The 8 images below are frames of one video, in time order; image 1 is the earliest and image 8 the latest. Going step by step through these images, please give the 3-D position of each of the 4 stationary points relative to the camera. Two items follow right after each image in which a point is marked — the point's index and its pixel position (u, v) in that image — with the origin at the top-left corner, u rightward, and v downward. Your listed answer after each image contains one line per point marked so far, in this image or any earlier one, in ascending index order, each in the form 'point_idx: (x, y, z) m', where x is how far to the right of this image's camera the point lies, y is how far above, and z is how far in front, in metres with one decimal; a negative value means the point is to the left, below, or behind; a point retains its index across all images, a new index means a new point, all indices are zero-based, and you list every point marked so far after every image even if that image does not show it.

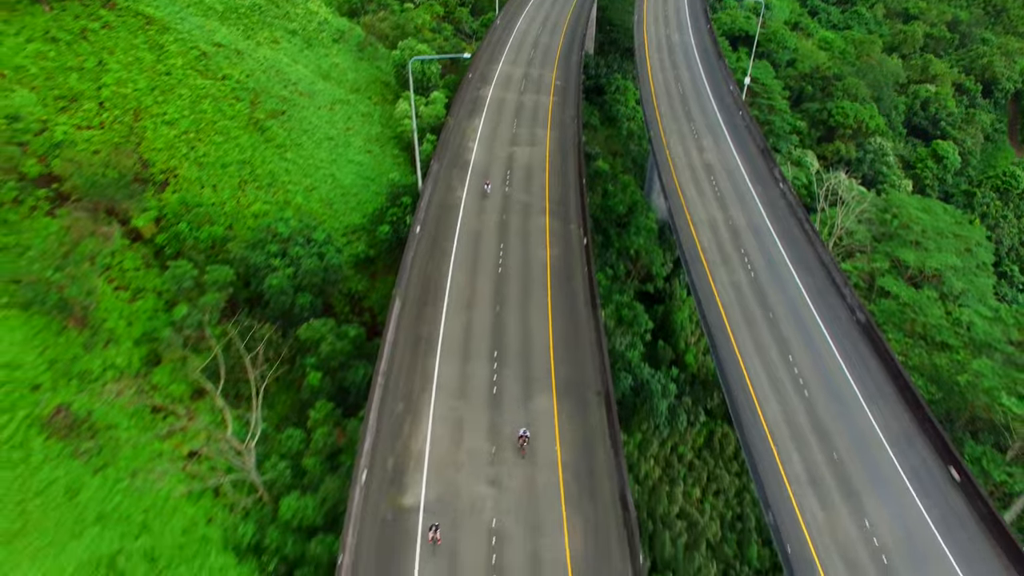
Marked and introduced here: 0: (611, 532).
0: (+2.6, -6.2, +19.3) m
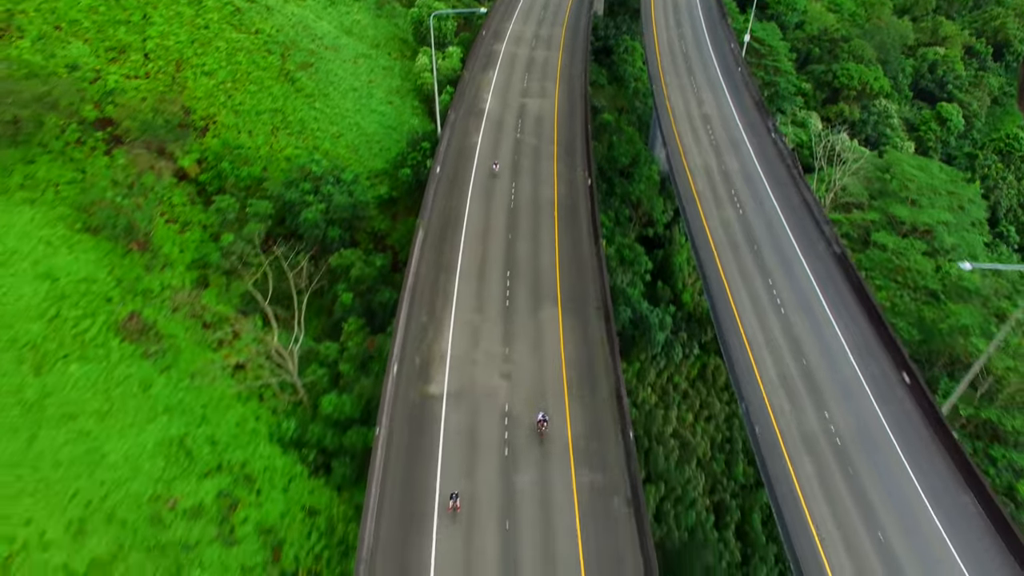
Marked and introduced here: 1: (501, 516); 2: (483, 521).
0: (+2.8, -3.8, +22.7) m
1: (-0.3, -5.8, +20.2) m
2: (-0.7, -5.9, +20.1) m
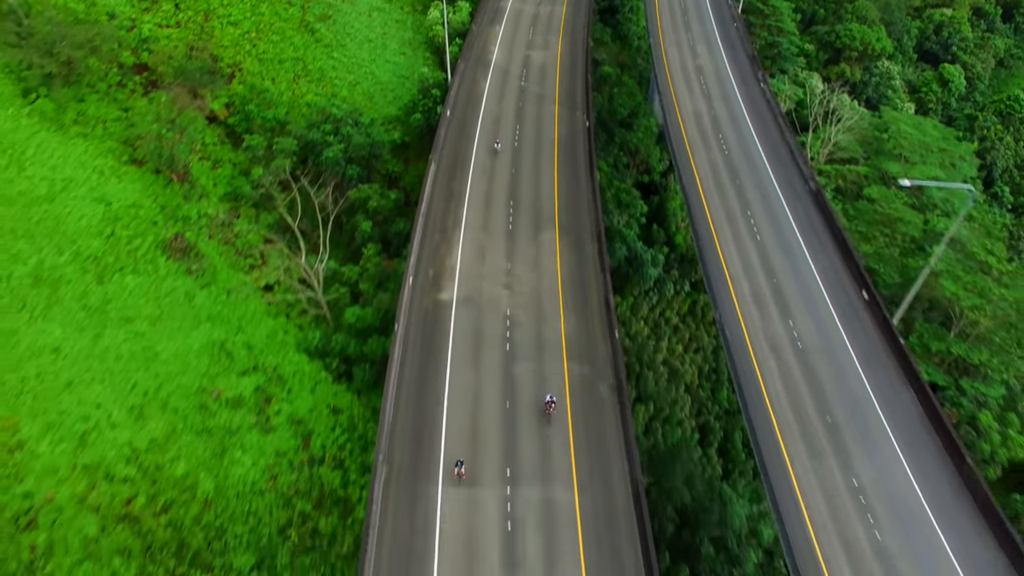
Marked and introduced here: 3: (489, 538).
0: (+2.9, -1.2, +25.9) m
1: (-0.3, -3.2, +23.5) m
2: (-0.8, -3.3, +23.4) m
3: (-0.6, -6.3, +20.0) m
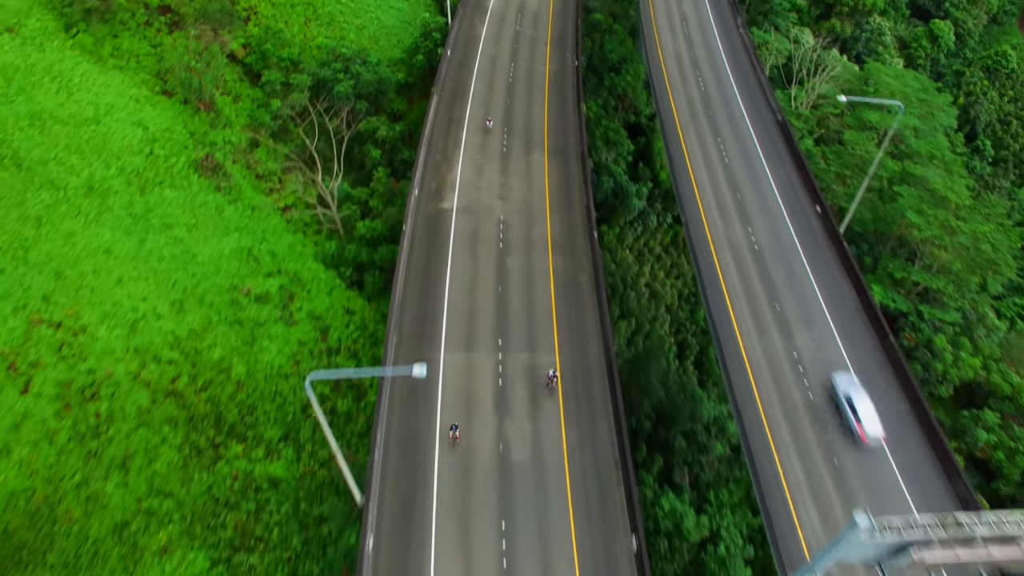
0: (+2.6, +2.3, +29.6) m
1: (-0.6, +0.2, +27.3) m
2: (-1.0, +0.1, +27.2) m
3: (-0.9, -3.1, +23.9) m
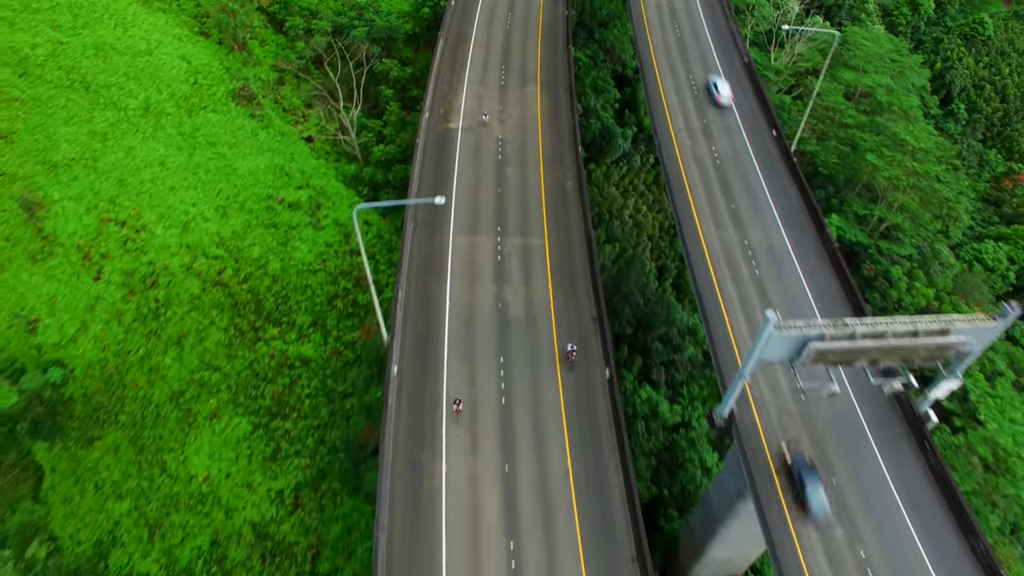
0: (+2.4, +6.5, +34.4) m
1: (-0.7, +4.3, +32.2) m
2: (-1.2, +4.2, +32.1) m
3: (-1.0, +1.0, +28.8) m
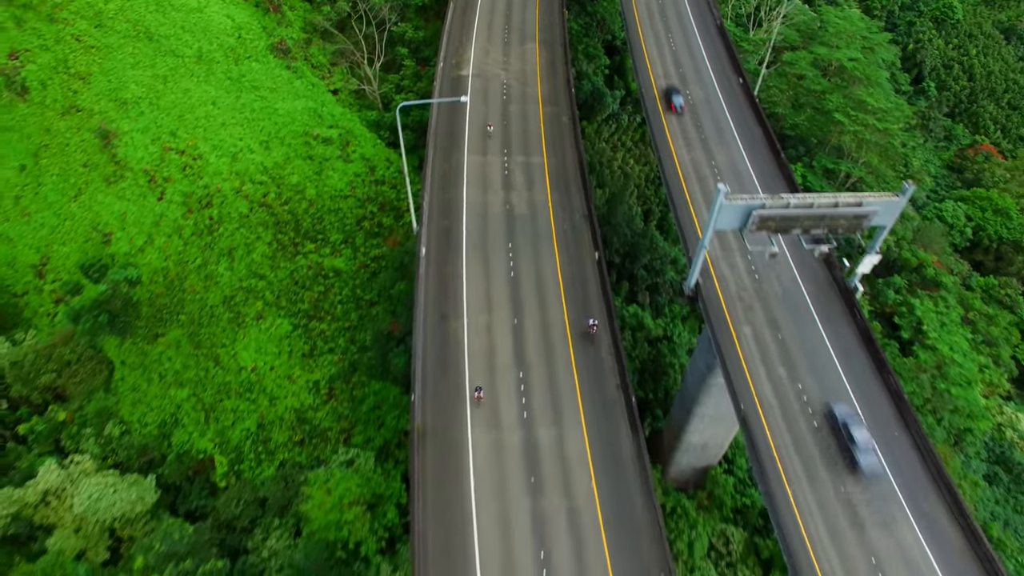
0: (+2.6, +10.6, +40.0) m
1: (-0.6, +8.3, +37.8) m
2: (-1.0, +8.3, +37.7) m
3: (-0.8, +5.1, +34.4) m
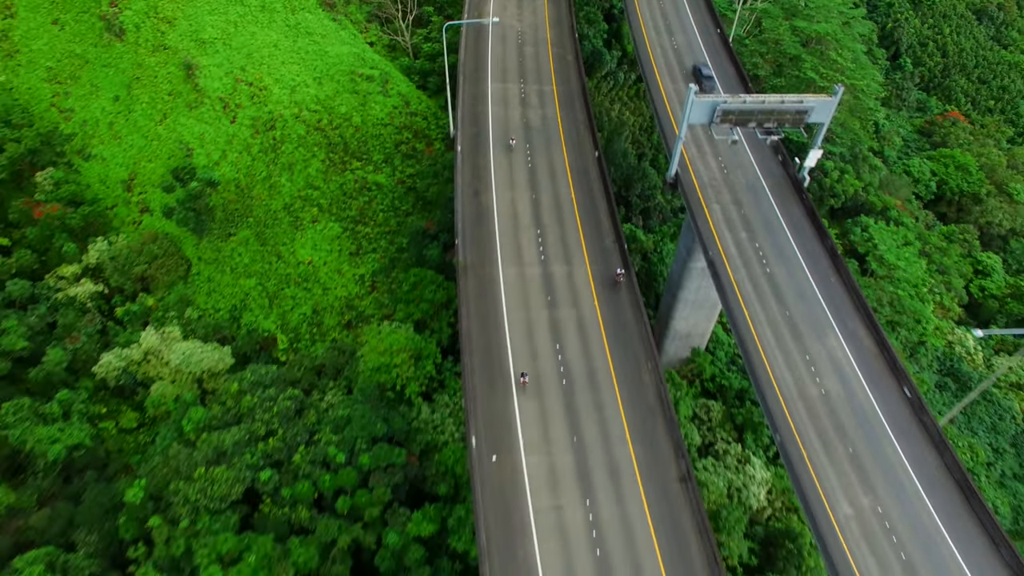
0: (+3.4, +16.0, +47.6) m
1: (+0.3, +13.8, +45.3) m
2: (-0.2, +13.7, +45.3) m
3: (0.0, +10.5, +42.0) m
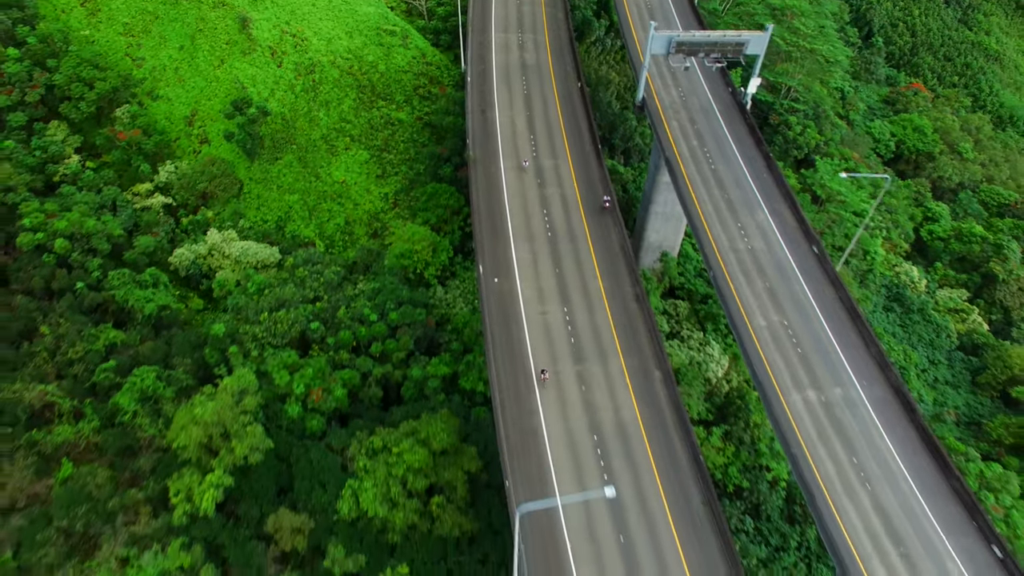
0: (+3.4, +22.0, +56.7) m
1: (+0.2, +19.8, +54.4) m
2: (-0.2, +19.7, +54.4) m
3: (-0.1, +16.6, +51.1) m
